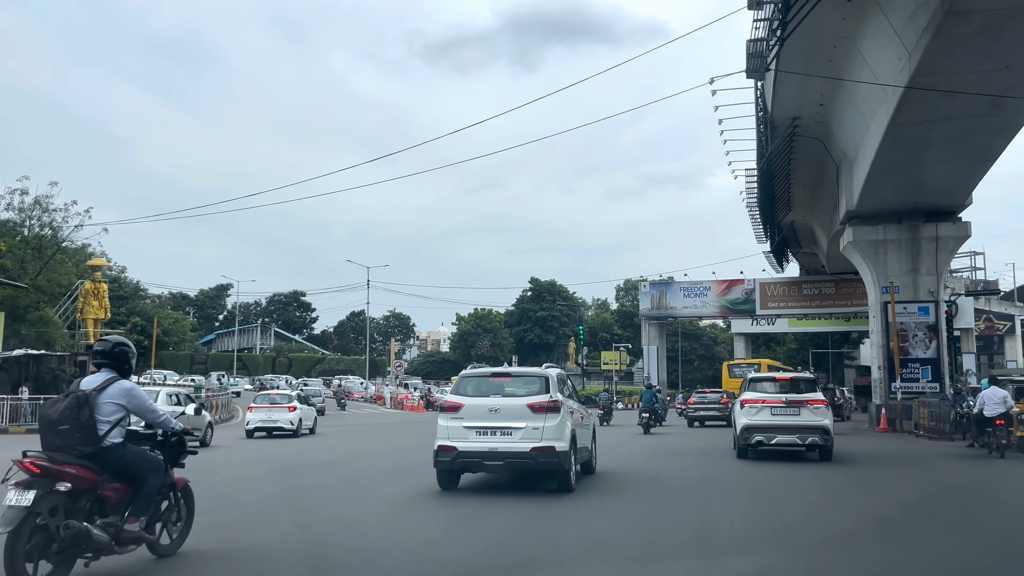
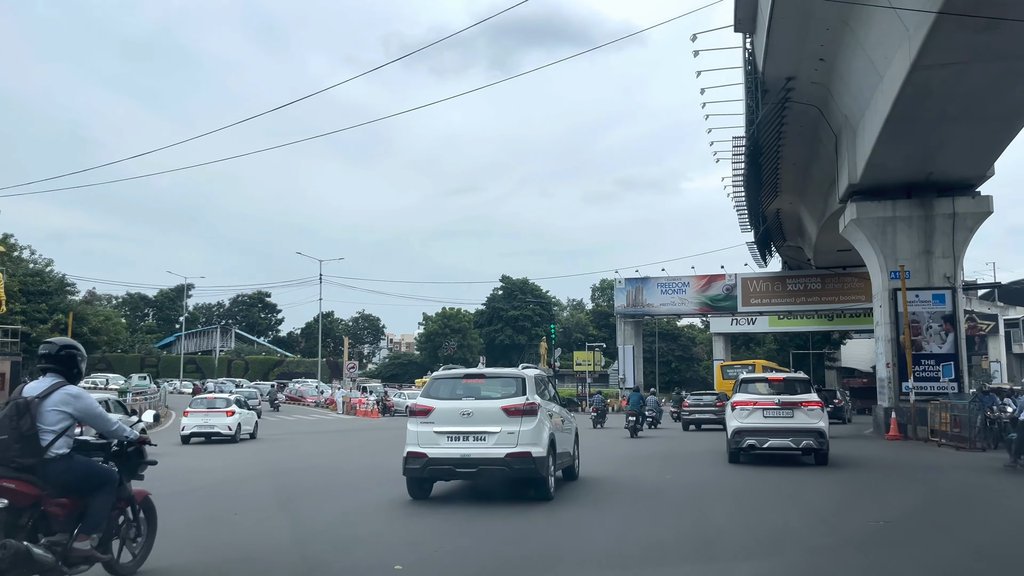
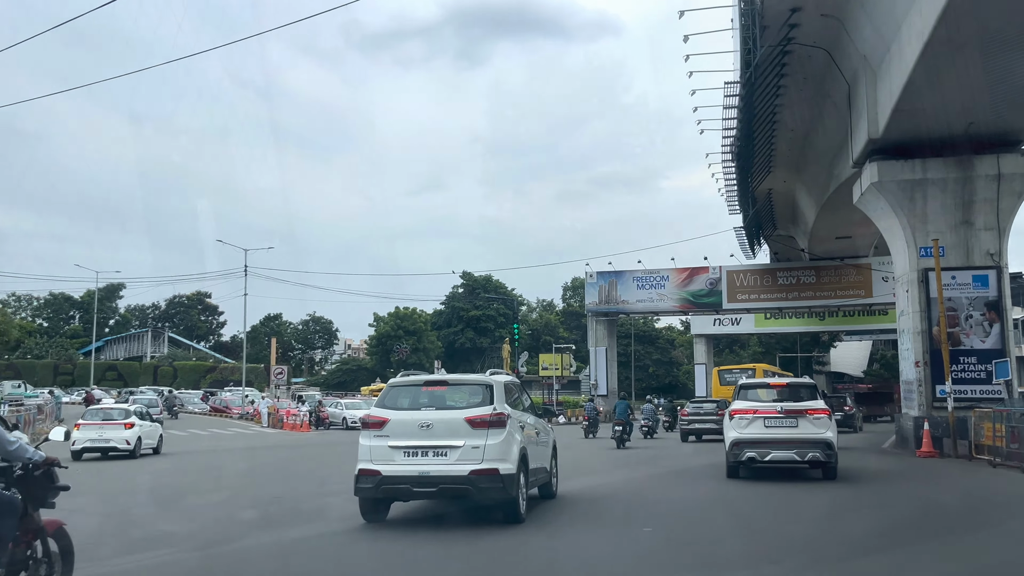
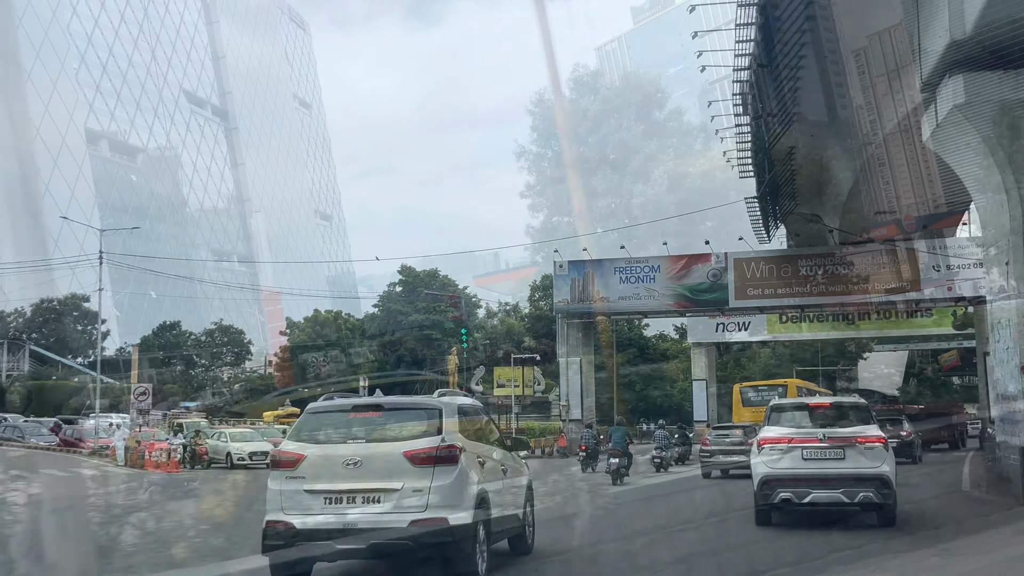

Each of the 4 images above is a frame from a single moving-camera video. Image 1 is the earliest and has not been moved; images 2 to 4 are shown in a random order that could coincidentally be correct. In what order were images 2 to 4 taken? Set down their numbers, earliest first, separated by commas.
2, 3, 4
